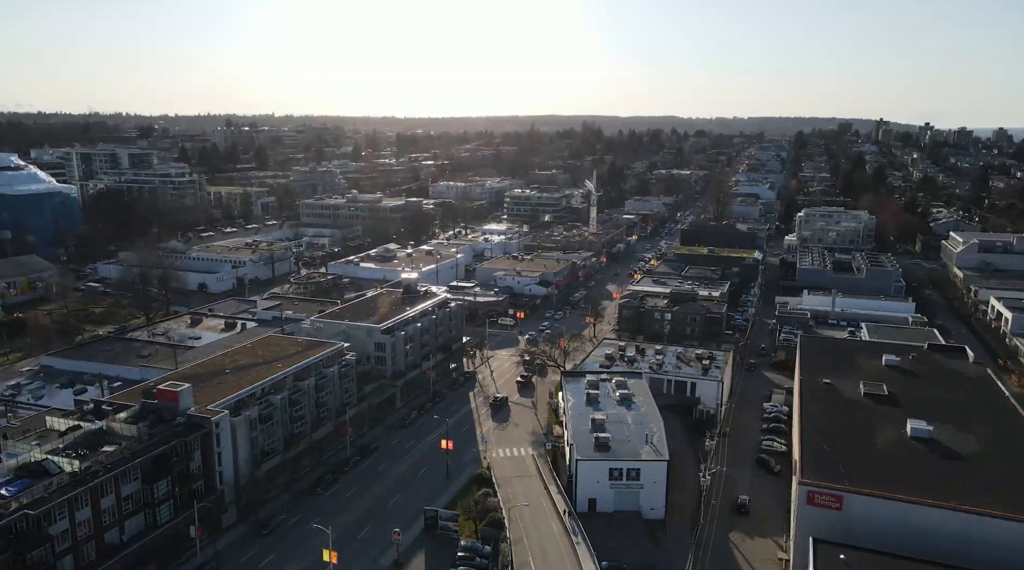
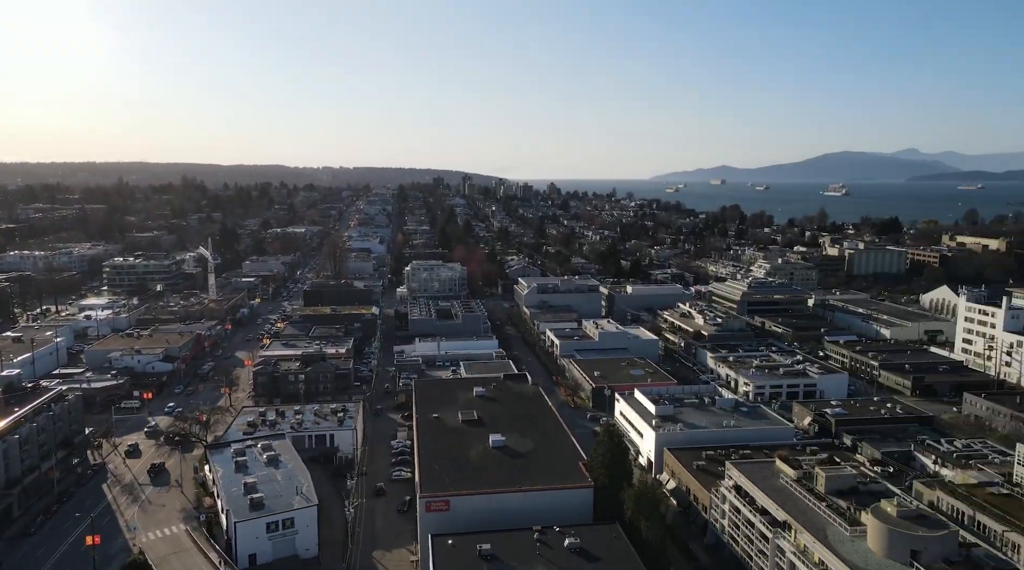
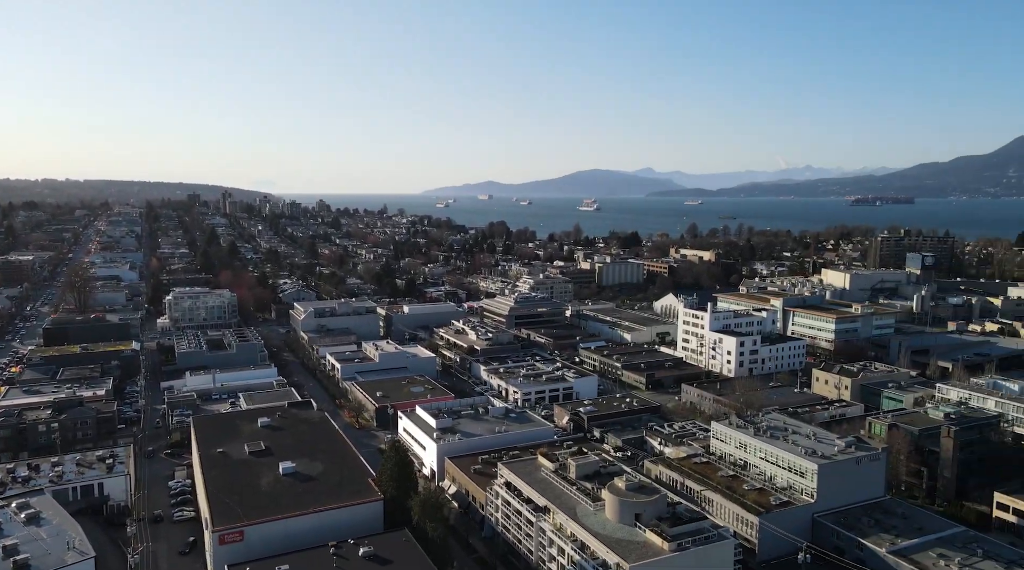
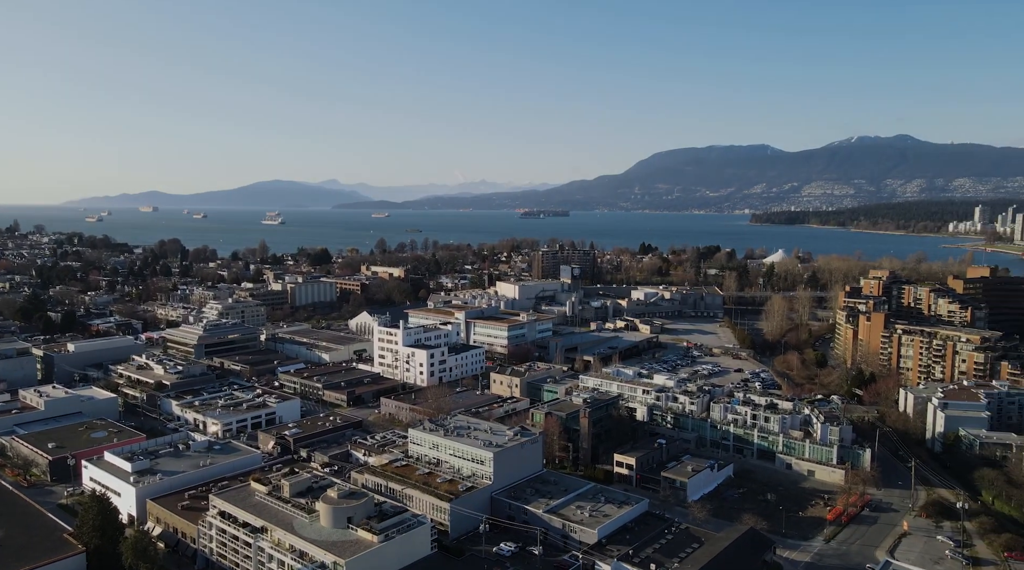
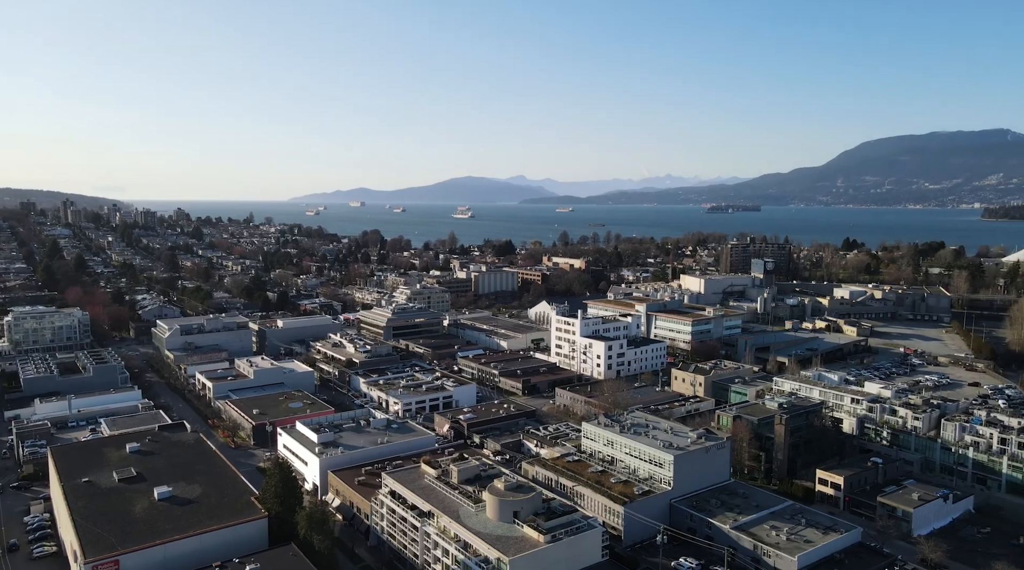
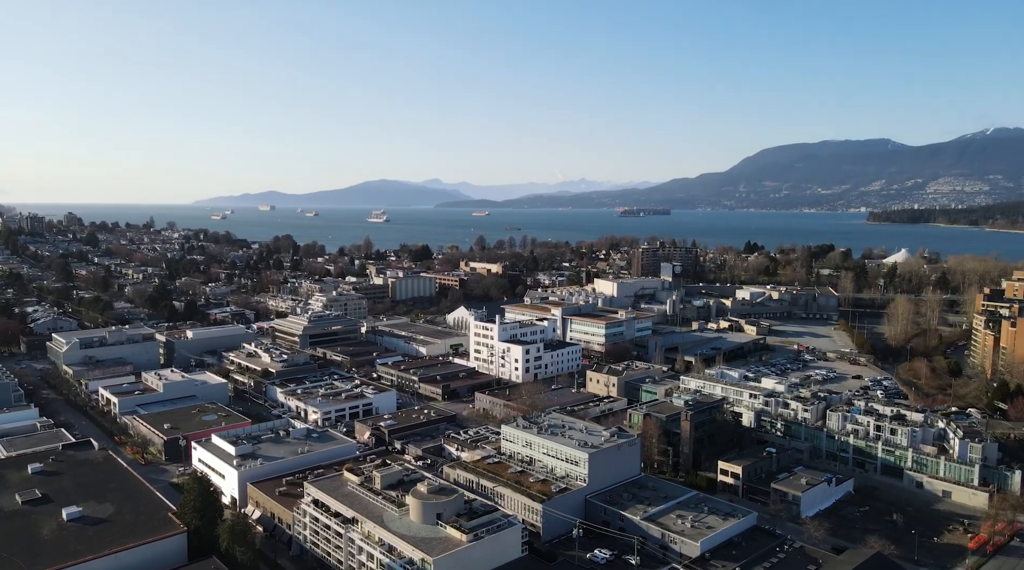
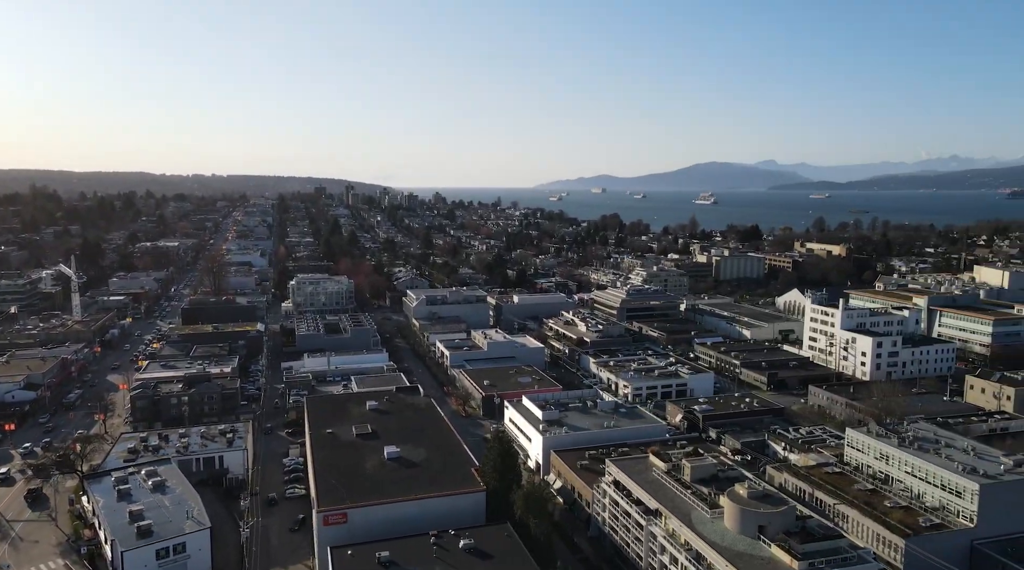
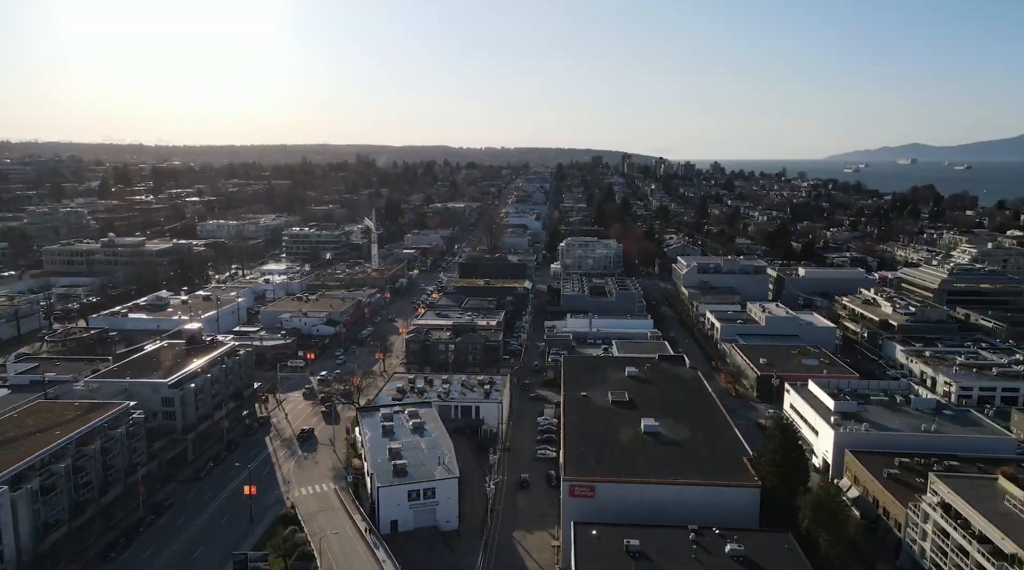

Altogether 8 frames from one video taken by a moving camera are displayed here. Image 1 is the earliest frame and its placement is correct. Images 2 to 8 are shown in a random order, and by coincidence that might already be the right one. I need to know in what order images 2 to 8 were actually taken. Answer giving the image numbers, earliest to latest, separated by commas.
8, 2, 7, 3, 5, 6, 4
